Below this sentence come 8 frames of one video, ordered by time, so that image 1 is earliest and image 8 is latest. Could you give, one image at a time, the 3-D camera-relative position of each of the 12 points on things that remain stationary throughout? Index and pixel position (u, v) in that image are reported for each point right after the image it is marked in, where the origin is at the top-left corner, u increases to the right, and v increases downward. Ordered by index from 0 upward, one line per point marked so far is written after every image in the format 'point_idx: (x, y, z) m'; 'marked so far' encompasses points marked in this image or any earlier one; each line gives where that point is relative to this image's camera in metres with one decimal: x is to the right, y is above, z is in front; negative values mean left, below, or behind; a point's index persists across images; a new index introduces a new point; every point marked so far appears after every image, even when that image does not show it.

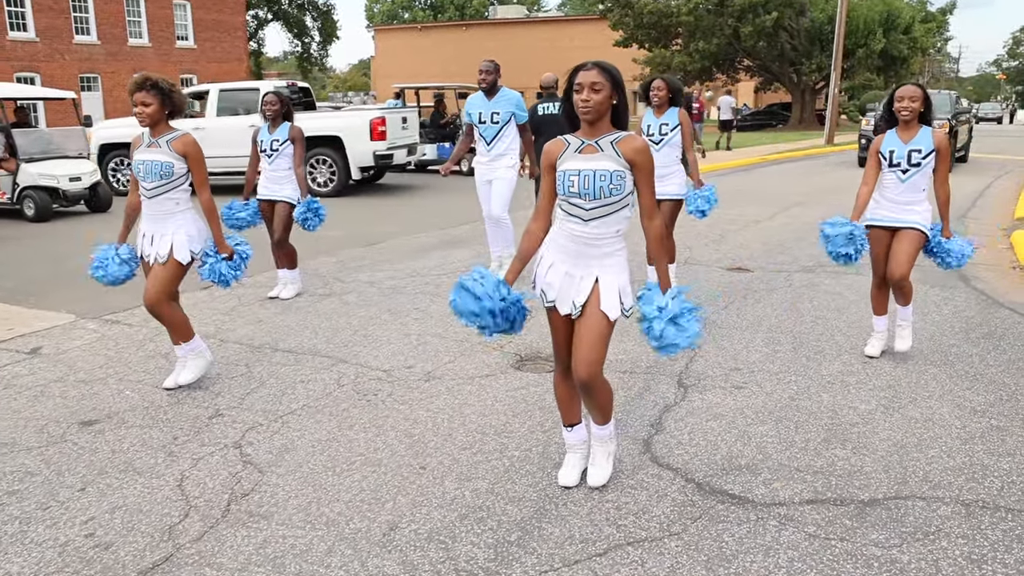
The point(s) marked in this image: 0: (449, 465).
0: (-0.3, -0.8, +3.8) m
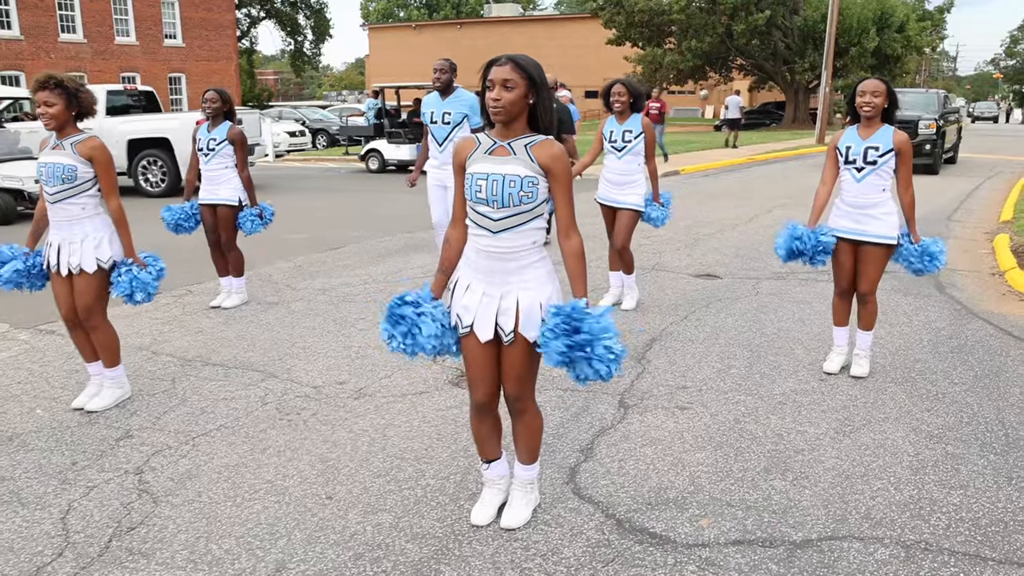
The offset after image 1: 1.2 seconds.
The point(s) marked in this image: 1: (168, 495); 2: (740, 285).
0: (-0.7, -0.9, +3.5) m
1: (-1.5, -0.9, +3.7) m
2: (+1.9, 0.0, +6.9) m
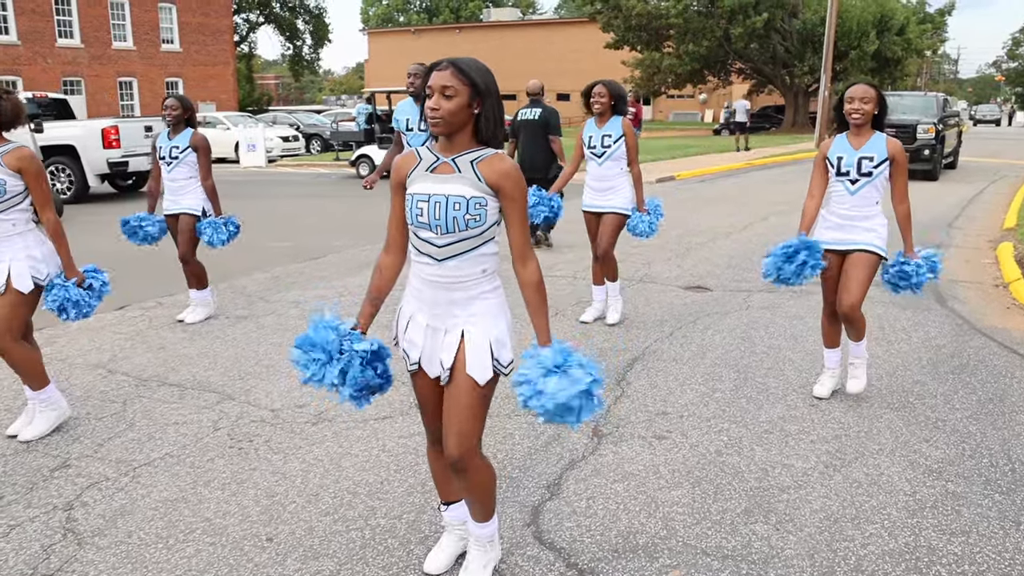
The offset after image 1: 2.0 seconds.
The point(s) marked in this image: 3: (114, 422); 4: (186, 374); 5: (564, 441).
0: (-0.8, -1.0, +3.2) m
1: (-1.7, -1.0, +3.4) m
2: (+1.8, -0.1, +6.6) m
3: (-2.2, -0.7, +4.7) m
4: (-2.2, -0.6, +5.5) m
5: (+0.3, -0.7, +3.9) m
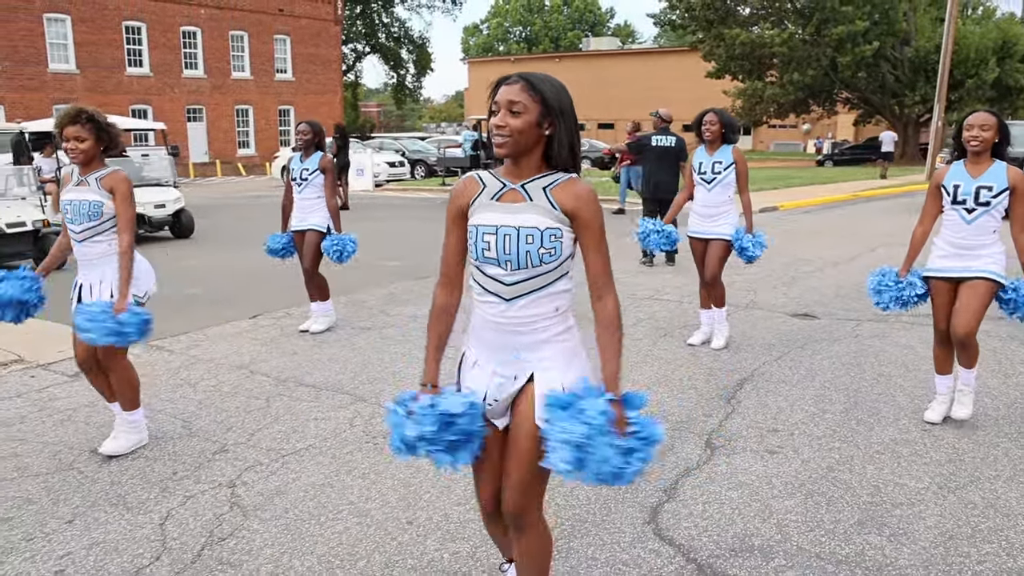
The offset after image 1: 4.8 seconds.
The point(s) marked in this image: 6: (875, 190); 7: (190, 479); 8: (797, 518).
0: (-0.3, -1.0, +3.5) m
1: (-1.2, -1.0, +3.8) m
2: (+2.6, -0.3, +6.6) m
3: (-1.6, -0.8, +5.1) m
4: (-1.4, -0.6, +6.0) m
5: (+0.8, -0.8, +4.1) m
6: (+8.6, +2.3, +19.7) m
7: (-1.6, -1.0, +4.1) m
8: (+1.2, -0.9, +3.4) m
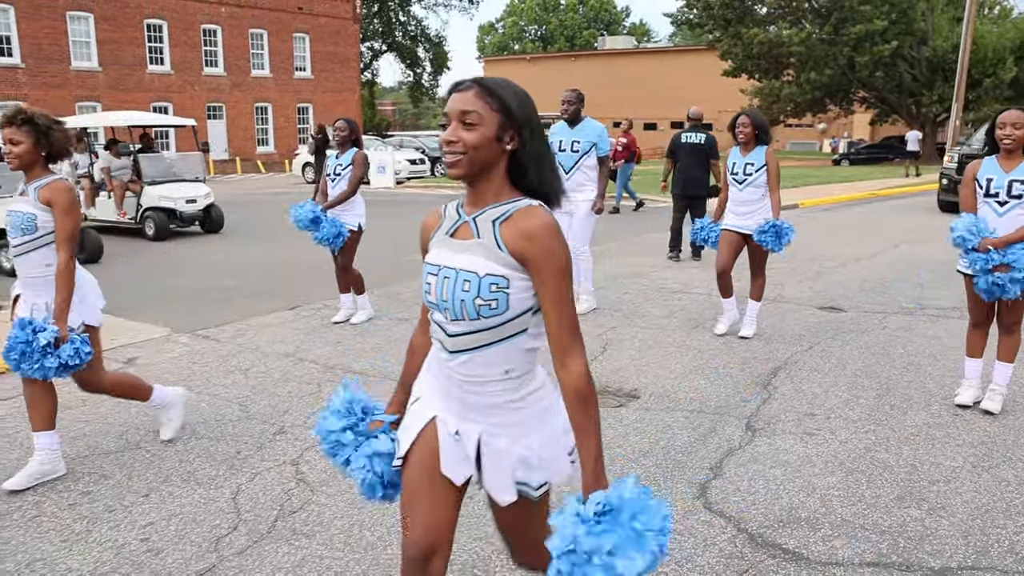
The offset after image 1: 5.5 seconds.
0: (-0.1, -0.9, +3.8) m
1: (-0.9, -1.0, +4.0) m
2: (+2.9, -0.3, +6.8) m
3: (-1.3, -0.7, +5.4) m
4: (-1.1, -0.6, +6.2) m
5: (+1.1, -0.8, +4.3) m
6: (+9.1, +2.4, +19.8) m
7: (-1.4, -0.9, +4.4) m
8: (+1.4, -0.9, +3.6) m
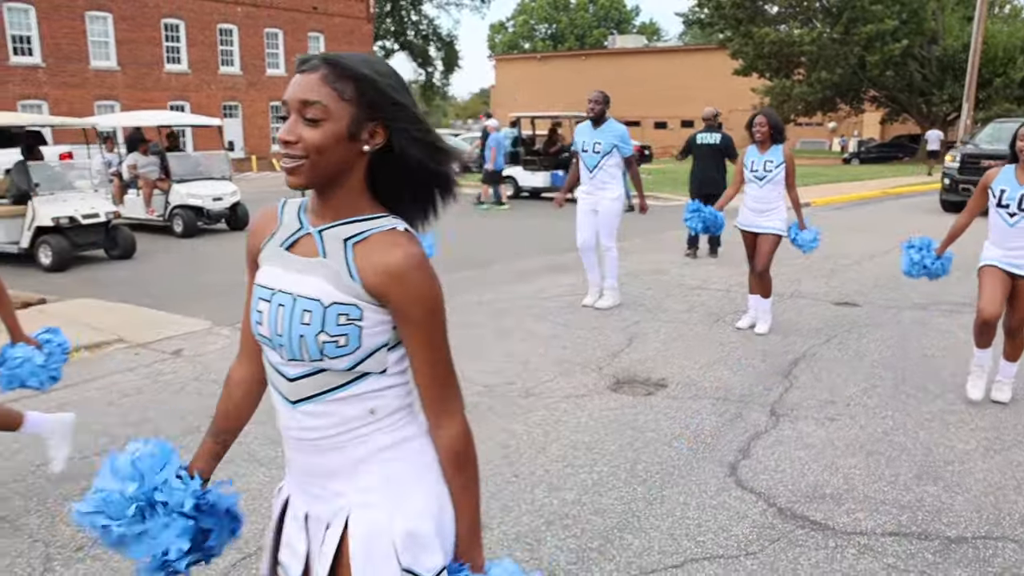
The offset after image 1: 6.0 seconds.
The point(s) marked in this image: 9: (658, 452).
0: (+0.1, -0.9, +4.0) m
1: (-0.7, -0.9, +4.3) m
2: (+3.2, -0.2, +7.1) m
3: (-1.1, -0.7, +5.6) m
4: (-0.9, -0.5, +6.5) m
5: (+1.3, -0.7, +4.6) m
6: (+9.5, +2.4, +20.0) m
7: (-1.2, -0.9, +4.7) m
8: (+1.6, -0.9, +3.8) m
9: (+0.7, -0.8, +4.2) m
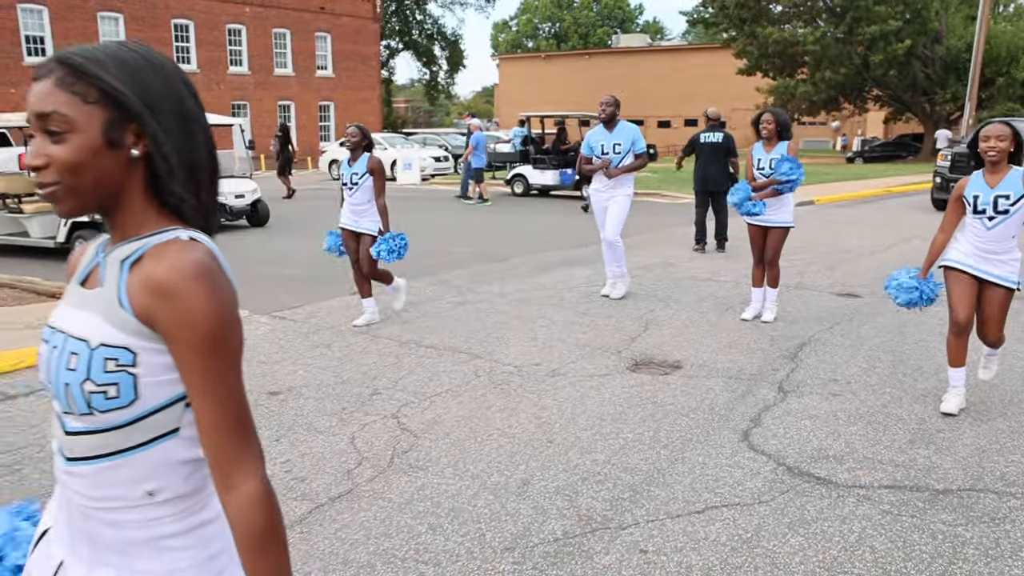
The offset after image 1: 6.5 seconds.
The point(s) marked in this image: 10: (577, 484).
0: (+0.3, -0.8, +4.5) m
1: (-0.5, -0.8, +4.8) m
2: (+3.4, -0.1, +7.5) m
3: (-0.9, -0.6, +6.1) m
4: (-0.7, -0.5, +6.9) m
5: (+1.5, -0.6, +5.1) m
6: (+9.7, +2.5, +20.4) m
7: (-1.0, -0.8, +5.1) m
8: (+1.8, -0.8, +4.3) m
9: (+0.9, -0.8, +4.6) m
10: (+0.3, -0.9, +3.9) m
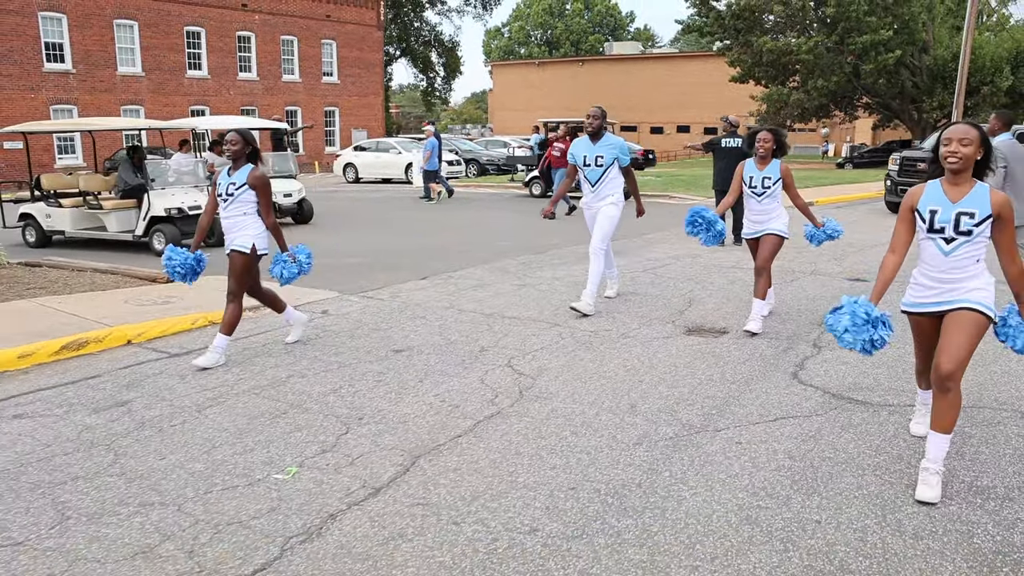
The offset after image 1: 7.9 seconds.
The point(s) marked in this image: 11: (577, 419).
0: (+1.0, -0.6, +5.7) m
1: (+0.1, -0.7, +5.9) m
2: (+4.0, 0.0, +8.7) m
3: (-0.2, -0.4, +7.3) m
4: (-0.1, -0.3, +8.1) m
5: (+2.2, -0.5, +6.2) m
6: (+10.1, +2.6, +21.8) m
7: (-0.3, -0.6, +6.3) m
8: (+2.5, -0.6, +5.5) m
9: (+1.6, -0.6, +5.8) m
10: (+1.0, -0.7, +5.1) m
11: (+0.4, -0.8, +4.9) m
